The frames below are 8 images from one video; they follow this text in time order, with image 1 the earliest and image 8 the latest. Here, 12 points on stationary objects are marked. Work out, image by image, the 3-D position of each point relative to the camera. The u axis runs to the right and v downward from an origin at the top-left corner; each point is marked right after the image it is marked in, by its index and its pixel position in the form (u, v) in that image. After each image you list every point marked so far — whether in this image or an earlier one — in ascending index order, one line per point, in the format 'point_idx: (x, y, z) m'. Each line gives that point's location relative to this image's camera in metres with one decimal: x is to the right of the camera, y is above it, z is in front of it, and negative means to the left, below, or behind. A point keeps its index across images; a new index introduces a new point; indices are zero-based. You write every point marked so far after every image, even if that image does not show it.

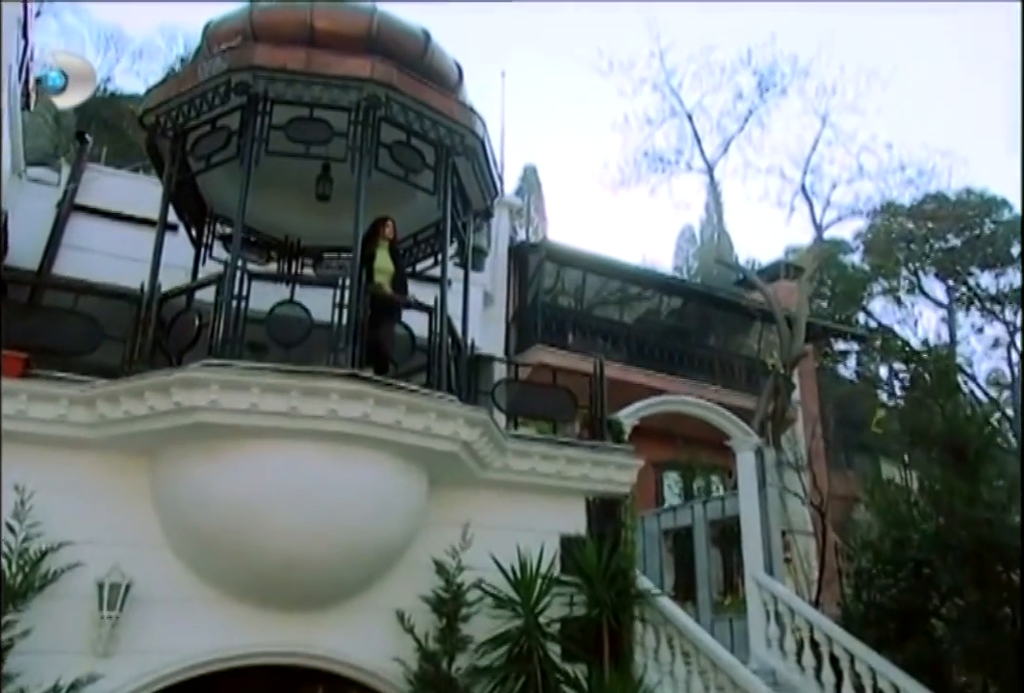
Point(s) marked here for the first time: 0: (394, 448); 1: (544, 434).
0: (-0.9, -0.8, +10.4) m
1: (+0.3, -0.8, +11.4) m
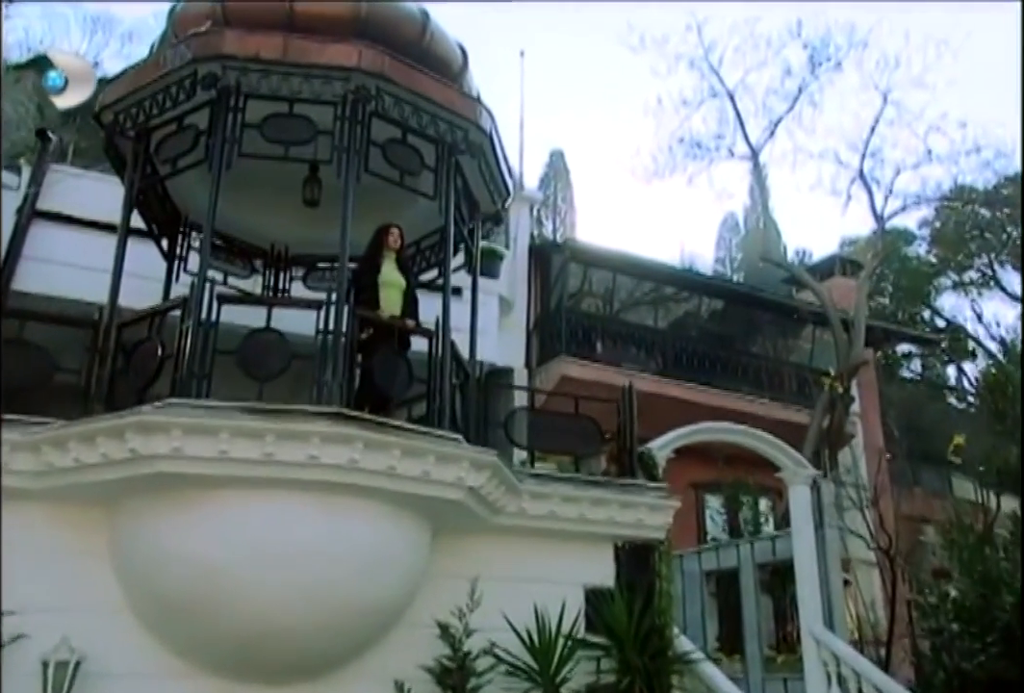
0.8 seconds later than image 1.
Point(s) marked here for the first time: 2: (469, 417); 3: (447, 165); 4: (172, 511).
0: (-0.8, -1.0, +9.0) m
1: (+0.4, -1.0, +10.0) m
2: (-0.3, -0.5, +9.7) m
3: (-0.5, +1.3, +9.8) m
4: (-2.2, -1.1, +8.7) m
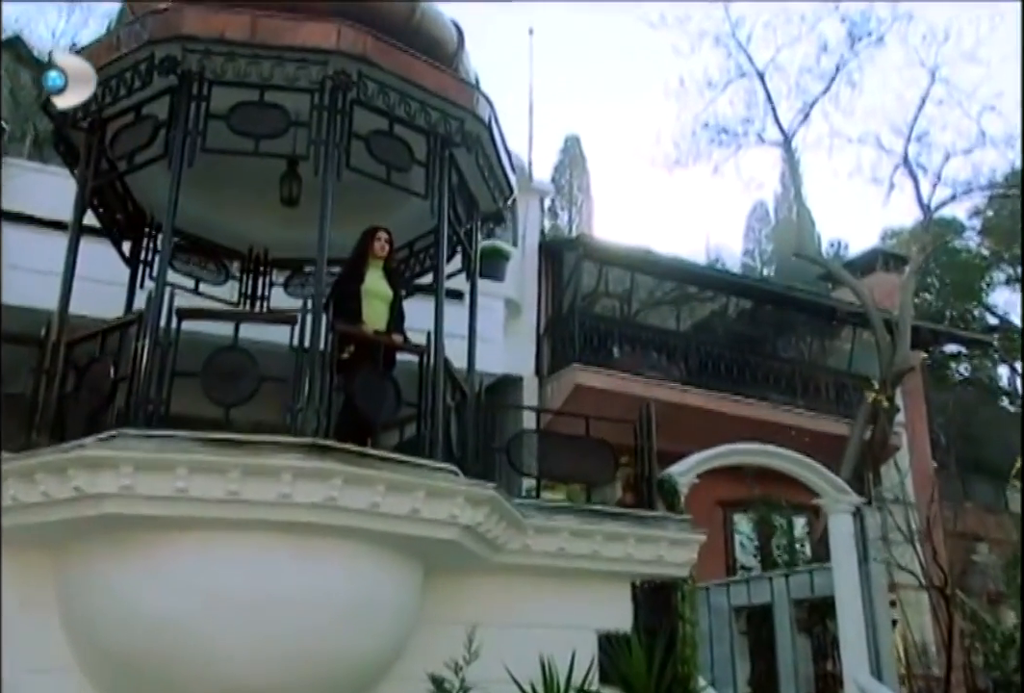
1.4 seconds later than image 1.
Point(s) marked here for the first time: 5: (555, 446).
0: (-0.8, -1.1, +7.9) m
1: (+0.4, -1.0, +8.9) m
2: (-0.3, -0.6, +8.7) m
3: (-0.5, +1.2, +8.7) m
4: (-2.2, -1.2, +7.7) m
5: (+0.3, -0.7, +9.0) m
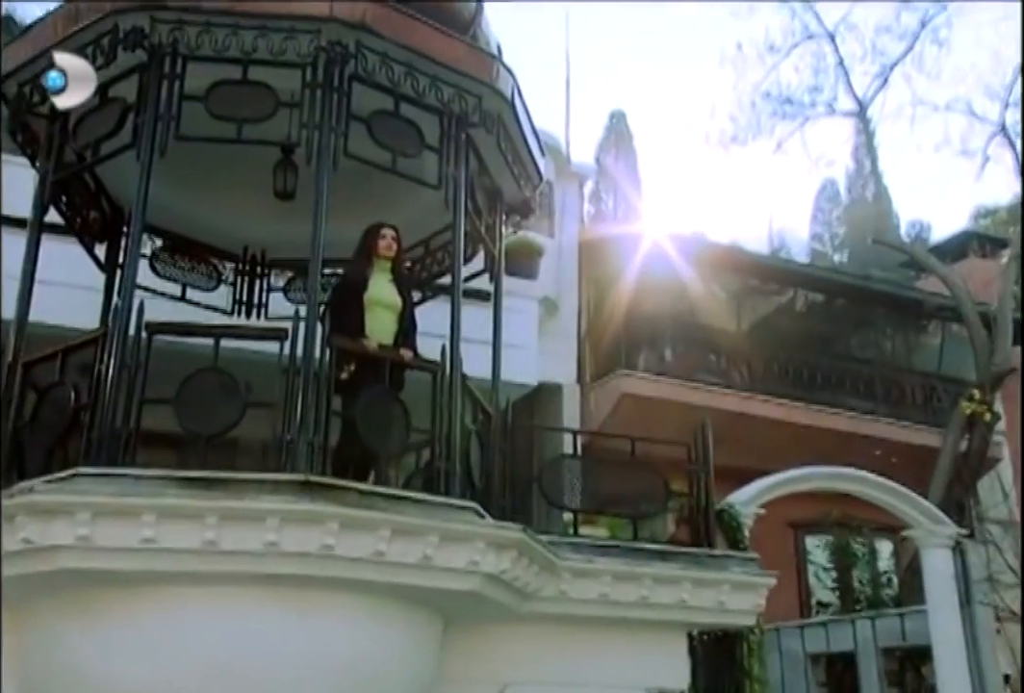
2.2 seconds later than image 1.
0: (-0.7, -1.2, +6.7) m
1: (+0.6, -1.1, +7.6) m
2: (-0.1, -0.7, +7.4) m
3: (-0.3, +1.1, +7.4) m
4: (-2.1, -1.3, +6.6) m
5: (+0.5, -0.8, +7.7) m
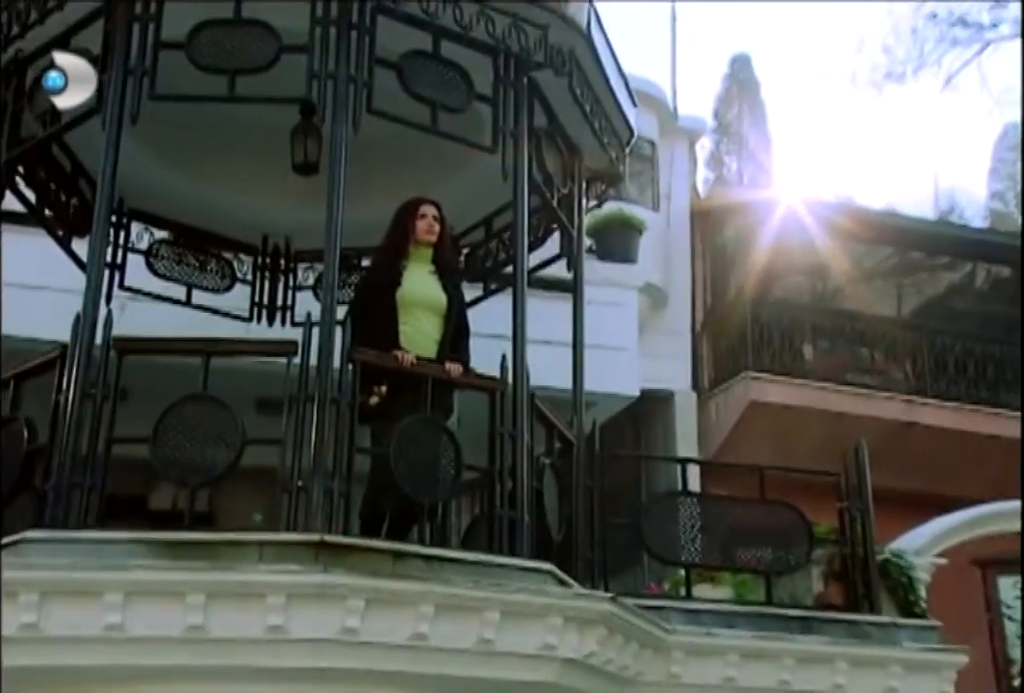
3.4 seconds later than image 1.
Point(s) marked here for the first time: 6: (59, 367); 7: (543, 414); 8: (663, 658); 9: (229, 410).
0: (-0.3, -1.3, +5.1) m
1: (+1.0, -1.1, +5.8) m
2: (+0.3, -0.8, +5.7) m
3: (0.0, +1.1, +5.7) m
4: (-1.8, -1.4, +5.1) m
5: (+0.9, -0.8, +5.9) m
6: (-1.8, -0.1, +5.4) m
7: (+0.1, -0.3, +5.7) m
8: (+0.6, -1.3, +5.5) m
9: (-1.1, -0.3, +5.2) m
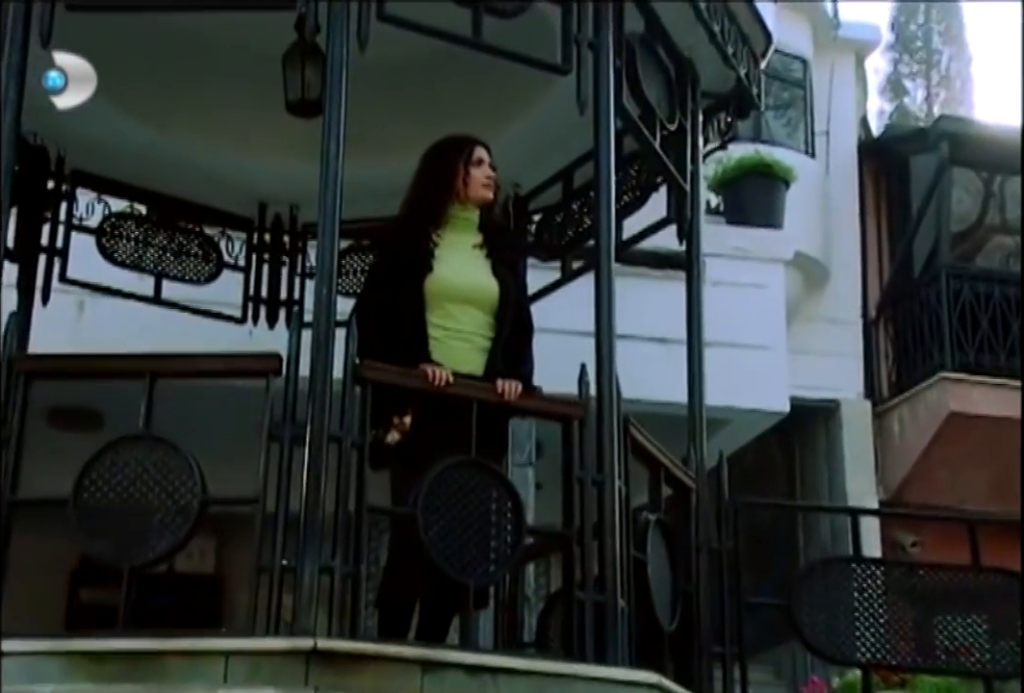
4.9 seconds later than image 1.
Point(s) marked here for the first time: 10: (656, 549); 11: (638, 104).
0: (-0.1, -1.3, +3.4) m
1: (+1.3, -1.1, +4.0) m
2: (+0.5, -0.8, +3.9) m
3: (+0.2, +1.1, +3.9) m
4: (-1.5, -1.5, +3.6) m
5: (+1.2, -0.8, +4.1) m
6: (-1.6, -0.1, +3.9) m
7: (+0.4, -0.3, +4.0) m
8: (+0.9, -1.3, +3.7) m
9: (-0.9, -0.3, +3.7) m
10: (+0.4, -0.6, +3.9) m
11: (+0.4, +0.8, +4.1) m
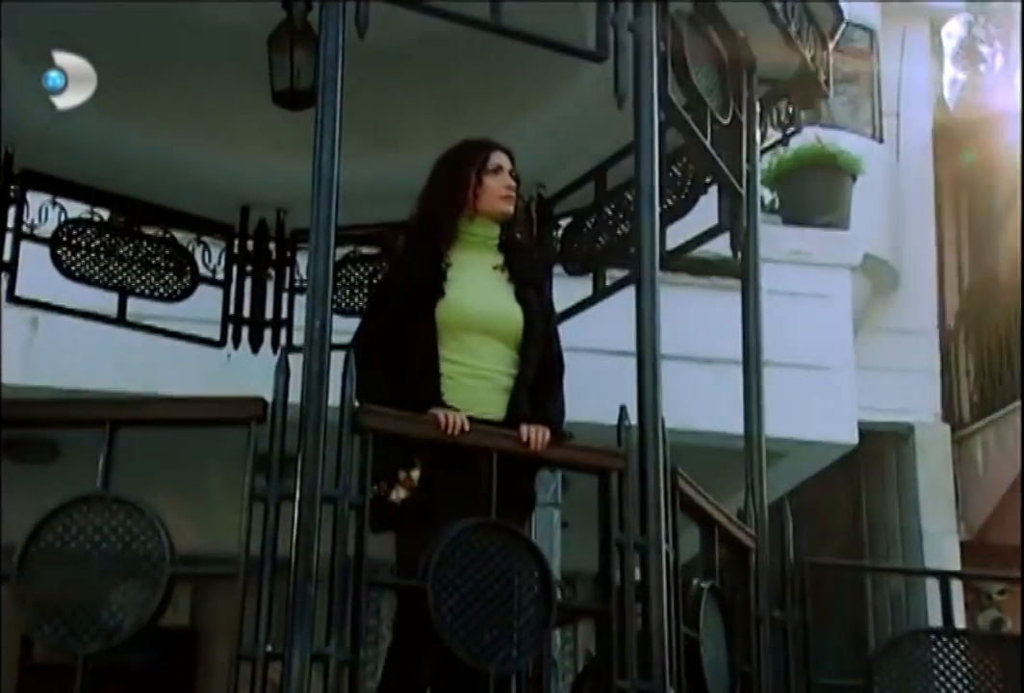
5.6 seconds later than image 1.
0: (-0.1, -1.4, +2.9) m
1: (+1.4, -1.2, +3.4) m
2: (+0.6, -0.8, +3.4) m
3: (+0.3, +1.0, +3.3) m
4: (-1.5, -1.6, +3.1) m
5: (+1.3, -0.8, +3.5) m
6: (-1.5, -0.2, +3.4) m
7: (+0.5, -0.4, +3.4) m
8: (+1.0, -1.4, +3.1) m
9: (-0.8, -0.4, +3.1) m
10: (+0.5, -0.7, +3.4) m
11: (+0.5, +0.7, +3.5) m
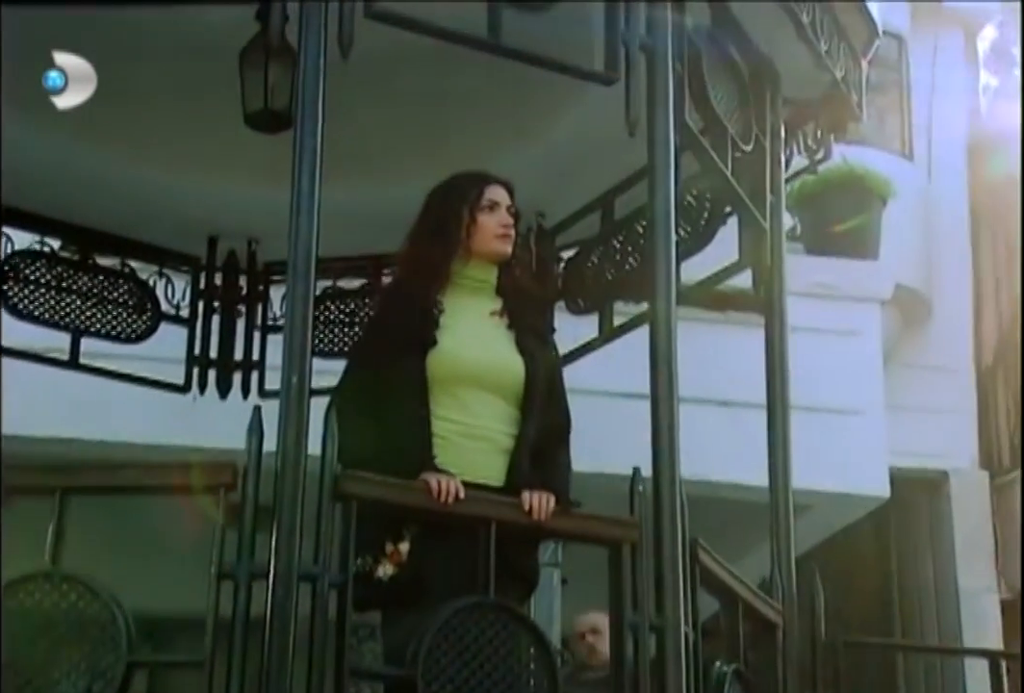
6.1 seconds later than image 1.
0: (-0.1, -1.6, +2.6) m
1: (+1.4, -1.3, +3.1) m
2: (+0.6, -1.0, +3.0) m
3: (+0.3, +0.9, +3.0) m
4: (-1.5, -1.8, +2.8) m
5: (+1.3, -1.0, +3.2) m
6: (-1.5, -0.4, +3.0) m
7: (+0.5, -0.5, +3.0) m
8: (+1.0, -1.5, +2.8) m
9: (-0.8, -0.5, +2.8) m
10: (+0.5, -0.8, +3.0) m
11: (+0.5, +0.6, +3.2) m
